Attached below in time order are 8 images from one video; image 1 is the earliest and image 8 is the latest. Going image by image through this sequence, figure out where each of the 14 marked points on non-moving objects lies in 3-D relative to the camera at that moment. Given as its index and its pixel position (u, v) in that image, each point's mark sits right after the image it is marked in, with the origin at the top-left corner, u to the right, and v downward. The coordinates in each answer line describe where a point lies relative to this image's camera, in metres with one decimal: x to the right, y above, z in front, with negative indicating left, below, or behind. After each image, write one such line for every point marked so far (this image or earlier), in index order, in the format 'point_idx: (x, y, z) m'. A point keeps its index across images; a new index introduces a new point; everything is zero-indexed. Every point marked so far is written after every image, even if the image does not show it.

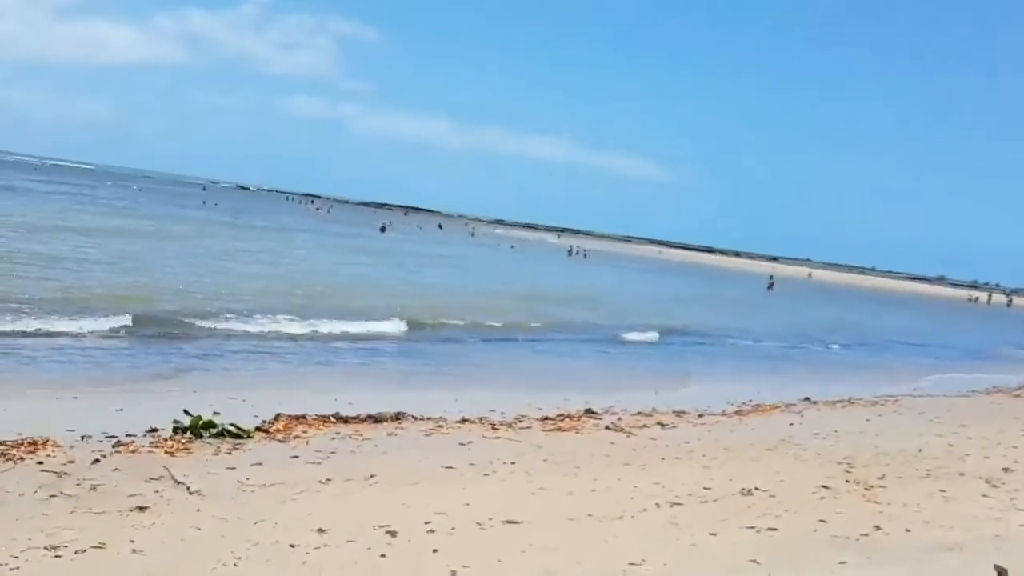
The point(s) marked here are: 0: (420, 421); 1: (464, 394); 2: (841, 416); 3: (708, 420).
0: (-1.0, -1.4, +10.7) m
1: (-0.7, -1.4, +13.4) m
2: (+4.6, -1.8, +14.4) m
3: (+2.5, -1.7, +12.8) m
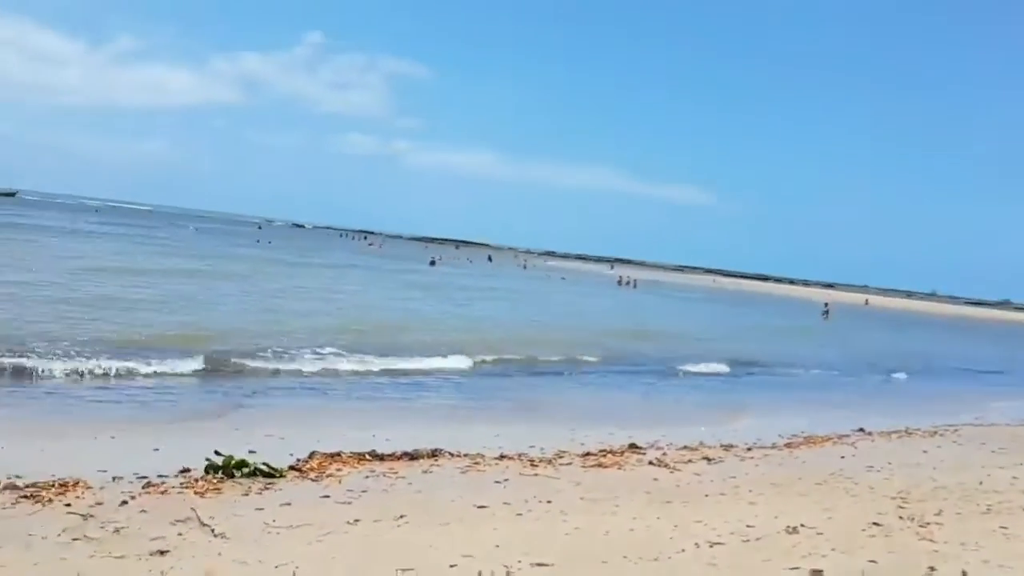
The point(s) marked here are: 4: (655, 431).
0: (-0.6, -1.8, +10.5) m
1: (-0.1, -1.8, +13.2) m
2: (+5.2, -2.2, +13.9) m
3: (+3.0, -2.0, +12.4) m
4: (+1.9, -2.0, +14.1) m
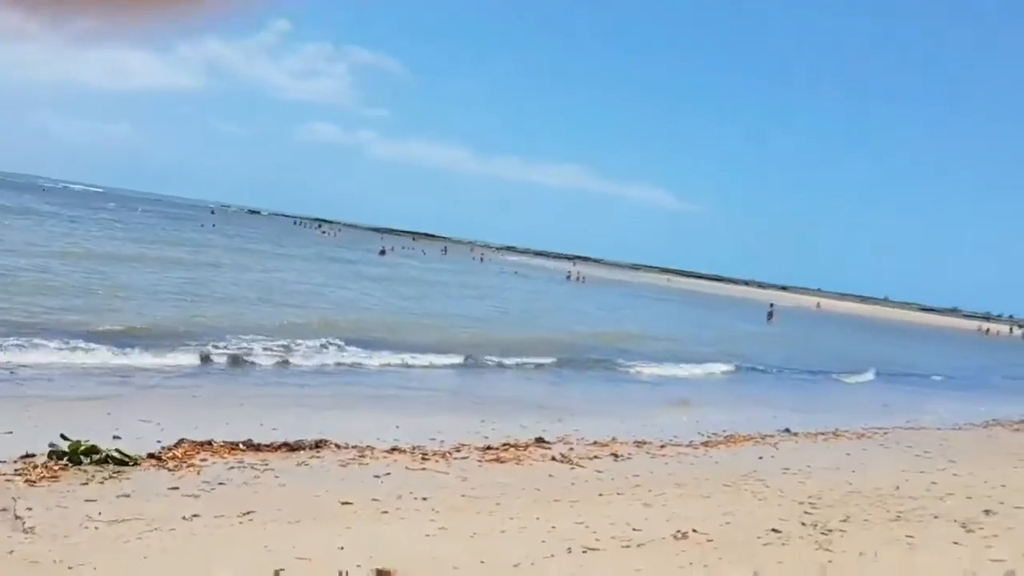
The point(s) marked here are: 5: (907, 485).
0: (-1.6, -1.5, +9.8) m
1: (-1.3, -1.6, +12.5) m
2: (+4.0, -2.1, +13.4) m
3: (+1.8, -1.9, +11.8) m
4: (+0.7, -1.8, +13.5) m
5: (+4.1, -2.1, +10.6) m
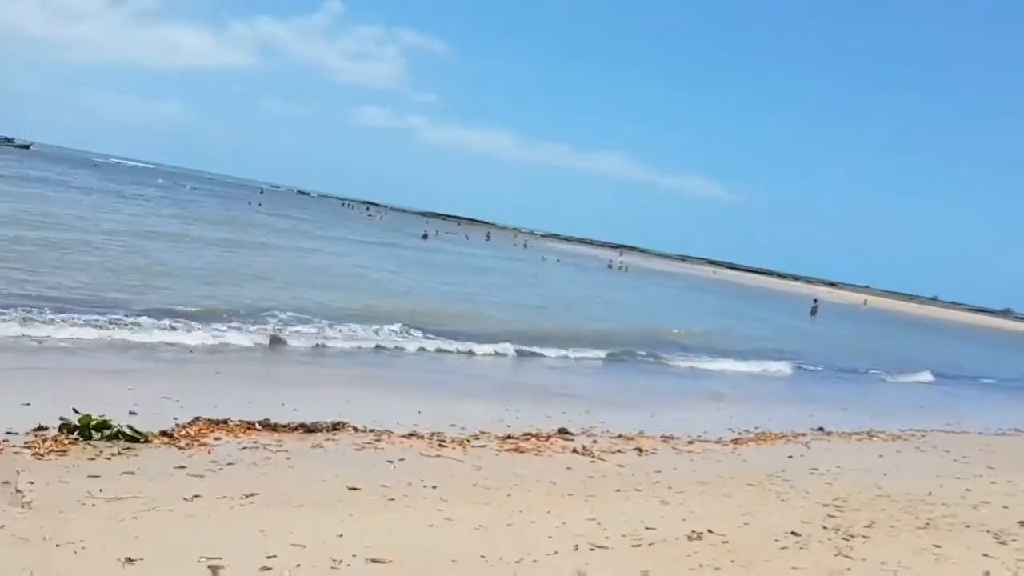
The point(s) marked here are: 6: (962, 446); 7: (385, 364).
0: (-1.4, -1.4, +9.7) m
1: (-1.0, -1.4, +12.3) m
2: (+4.3, -2.1, +13.0) m
3: (+2.1, -1.8, +11.5) m
4: (+1.1, -1.7, +13.3) m
5: (+4.3, -2.0, +10.2) m
6: (+6.6, -2.3, +14.8) m
7: (-2.2, -1.4, +18.1) m
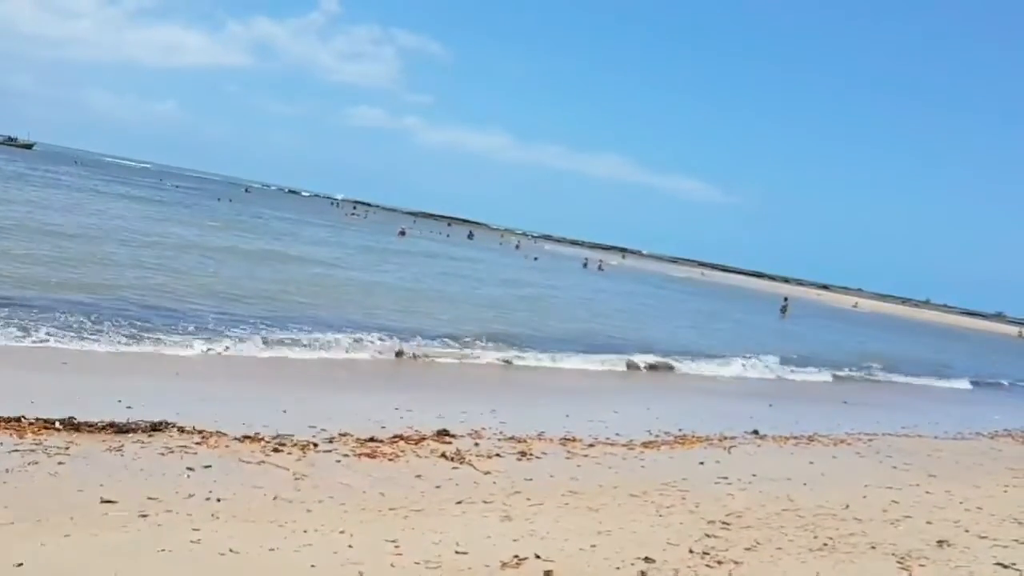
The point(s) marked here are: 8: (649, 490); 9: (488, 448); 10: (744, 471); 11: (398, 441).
0: (-2.7, -1.2, +8.4) m
1: (-2.3, -1.3, +11.0) m
2: (+3.1, -1.9, +11.7) m
3: (+0.8, -1.7, +10.2) m
4: (-0.2, -1.5, +12.0) m
5: (+3.0, -1.9, +8.9) m
6: (+5.3, -2.2, +13.5) m
7: (-3.5, -1.2, +16.8) m
8: (+1.1, -1.7, +8.5) m
9: (-0.2, -1.5, +9.6) m
10: (+2.3, -1.8, +10.2) m
11: (-1.0, -1.4, +9.4) m
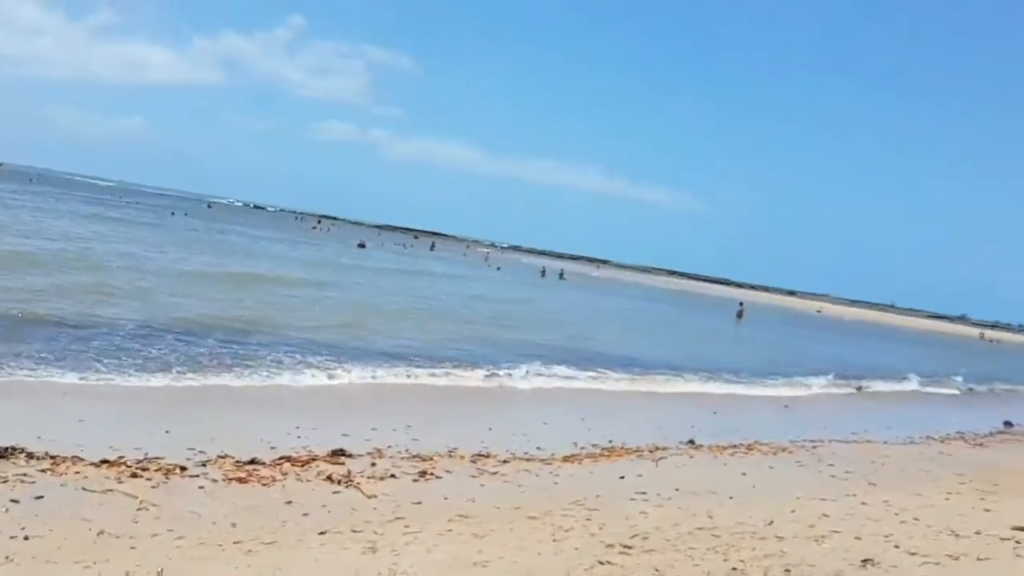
0: (-3.5, -1.3, +7.5) m
1: (-3.2, -1.4, +10.1) m
2: (+2.2, -1.9, +11.0) m
3: (-0.1, -1.7, +9.5) m
4: (-1.1, -1.6, +11.2) m
5: (+2.2, -1.9, +8.2) m
6: (+4.3, -2.2, +12.8) m
7: (-4.6, -1.4, +15.9) m
8: (+0.3, -1.7, +7.7) m
9: (-1.1, -1.6, +8.8) m
10: (+1.4, -1.8, +9.4) m
11: (-1.9, -1.5, +8.5) m
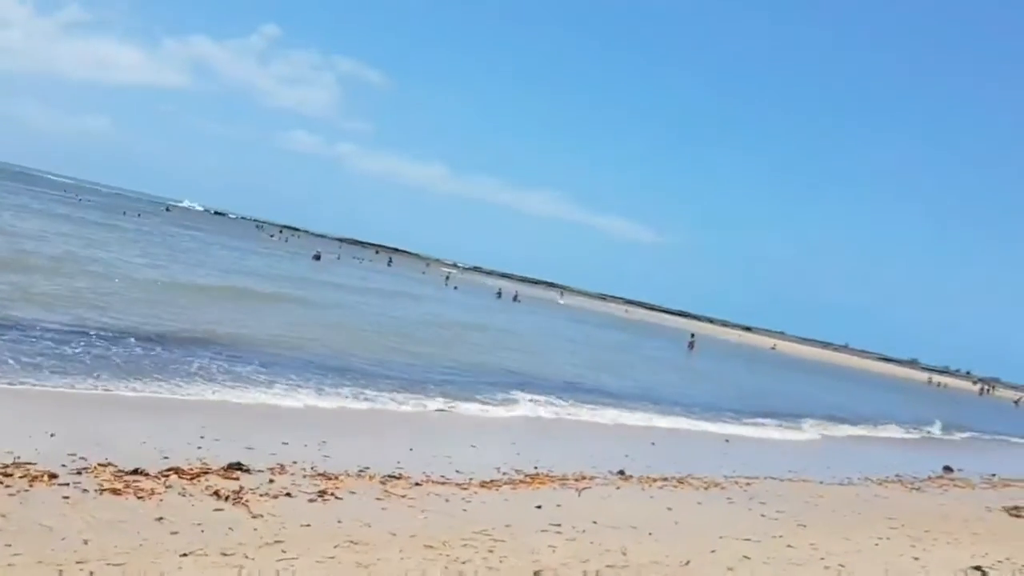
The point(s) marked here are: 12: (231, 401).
0: (-4.2, -1.1, +6.8) m
1: (-4.0, -1.3, +9.5) m
2: (+1.3, -2.2, +10.5) m
3: (-0.8, -1.8, +8.9) m
4: (-2.0, -1.7, +10.6) m
5: (+1.4, -2.1, +7.7) m
6: (+3.4, -2.6, +12.4) m
7: (-5.6, -1.4, +15.1) m
8: (-0.4, -1.8, +7.1) m
9: (-1.9, -1.6, +8.2) m
10: (+0.6, -2.0, +8.9) m
11: (-2.6, -1.4, +7.9) m
12: (-4.3, -1.5, +16.0) m
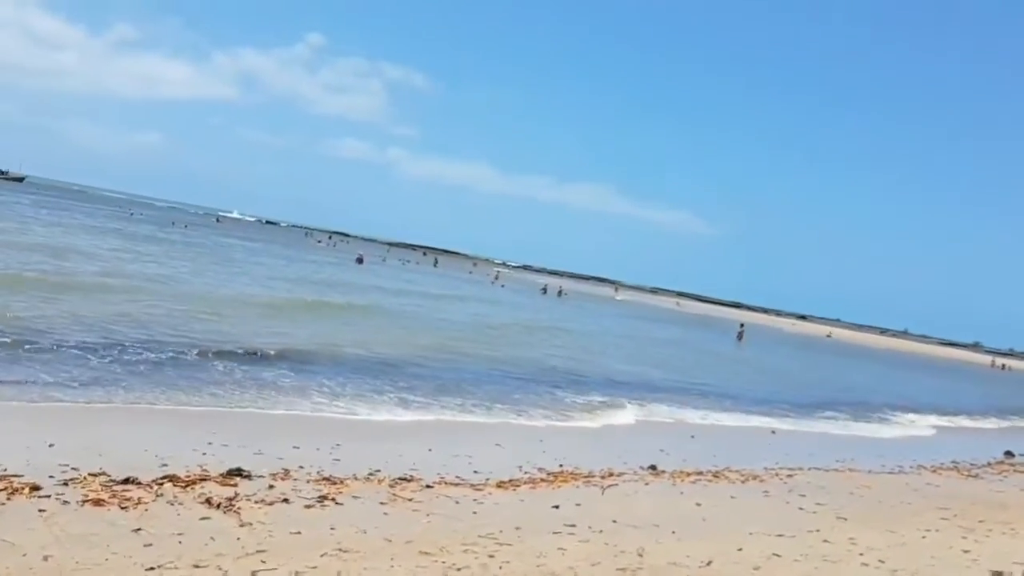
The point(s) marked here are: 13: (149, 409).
0: (-4.2, -1.2, +6.5) m
1: (-3.8, -1.4, +9.2) m
2: (+1.5, -2.0, +10.0) m
3: (-0.7, -1.7, +8.5) m
4: (-1.8, -1.6, +10.2) m
5: (+1.5, -1.9, +7.2) m
6: (+3.7, -2.3, +11.8) m
7: (-5.2, -1.4, +14.9) m
8: (-0.4, -1.7, +6.7) m
9: (-1.8, -1.6, +7.8) m
10: (+0.8, -1.9, +8.4) m
11: (-2.6, -1.4, +7.6) m
12: (-3.9, -1.6, +15.7) m
13: (-4.2, -1.4, +11.7) m
